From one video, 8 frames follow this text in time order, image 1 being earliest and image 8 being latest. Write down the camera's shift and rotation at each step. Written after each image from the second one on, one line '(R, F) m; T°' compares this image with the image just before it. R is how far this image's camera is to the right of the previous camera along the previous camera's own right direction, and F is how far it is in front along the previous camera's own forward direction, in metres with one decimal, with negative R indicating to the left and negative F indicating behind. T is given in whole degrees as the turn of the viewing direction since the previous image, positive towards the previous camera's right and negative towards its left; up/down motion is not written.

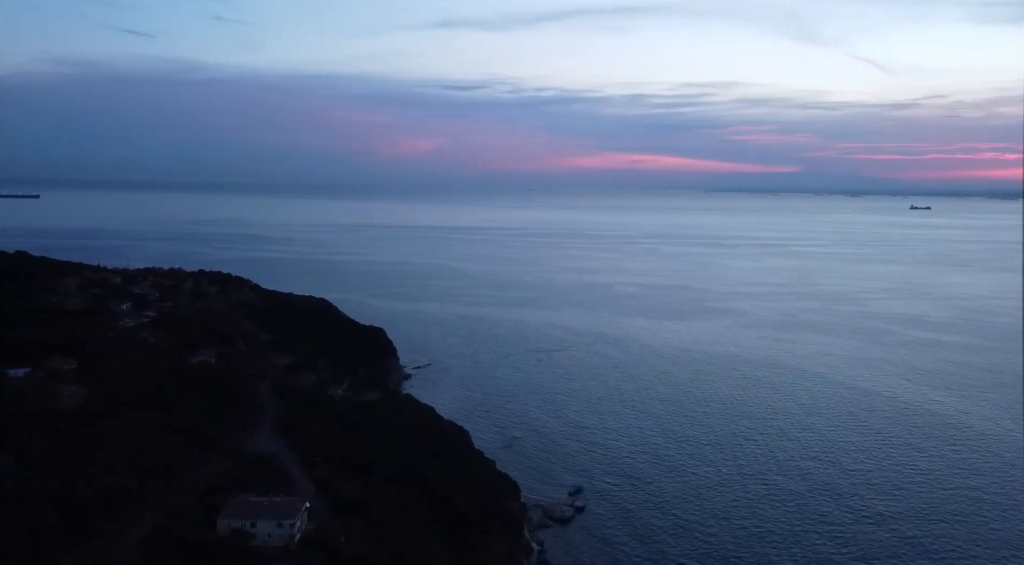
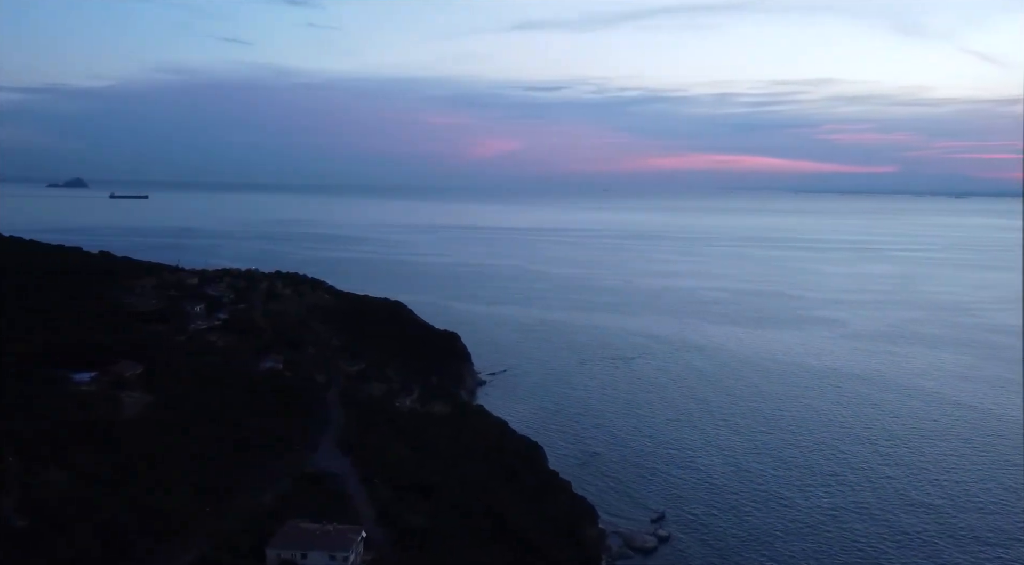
(0.0, +0.8) m; -6°
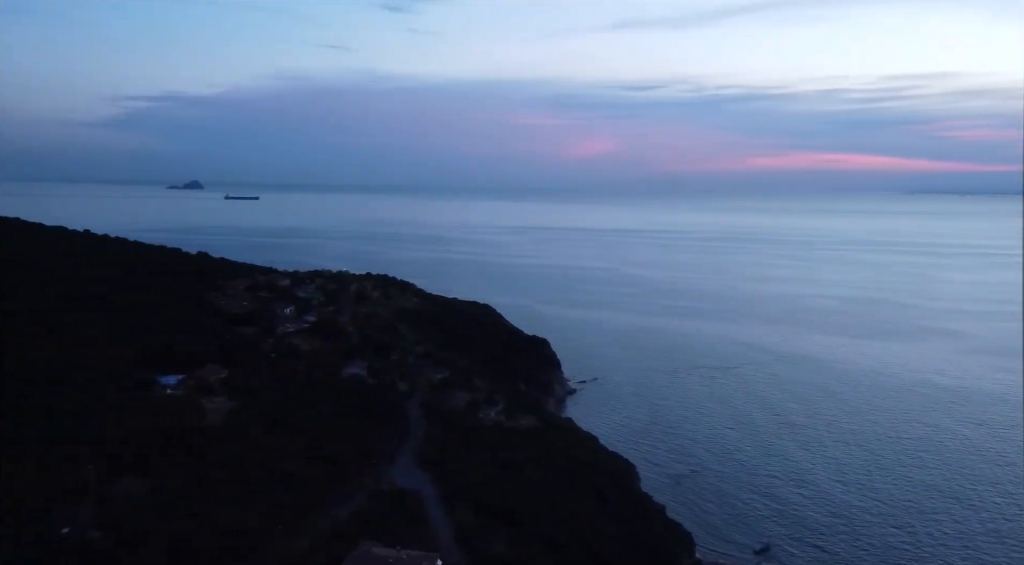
(0.0, +0.6) m; -7°
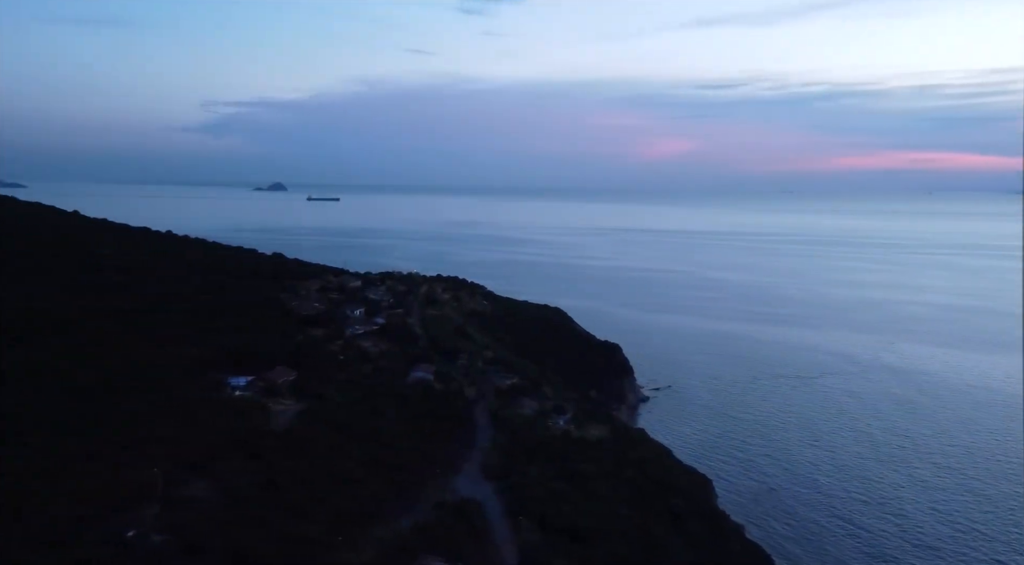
(0.0, +0.3) m; -5°
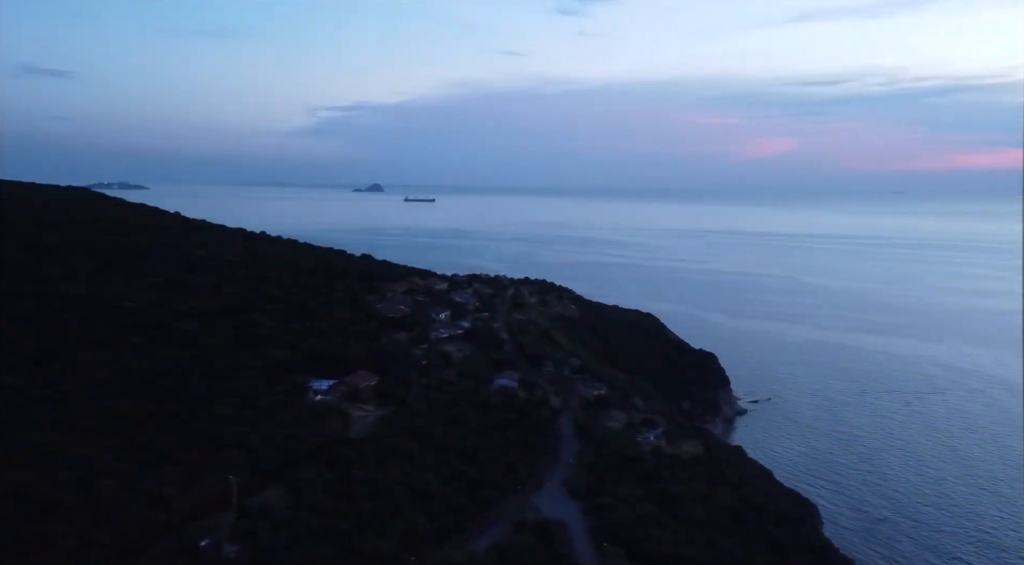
(0.0, +0.5) m; -7°
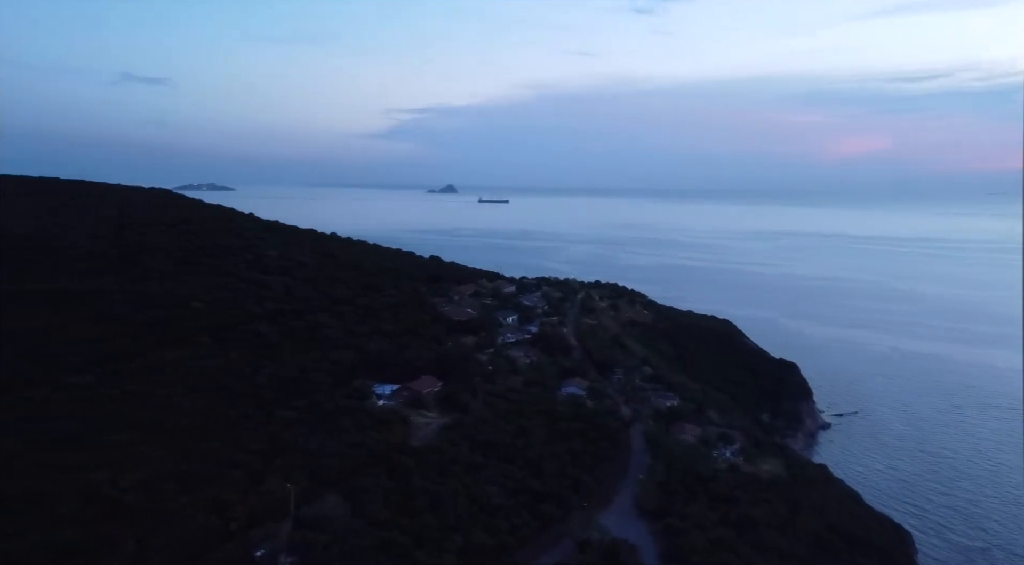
(0.0, +0.4) m; -5°
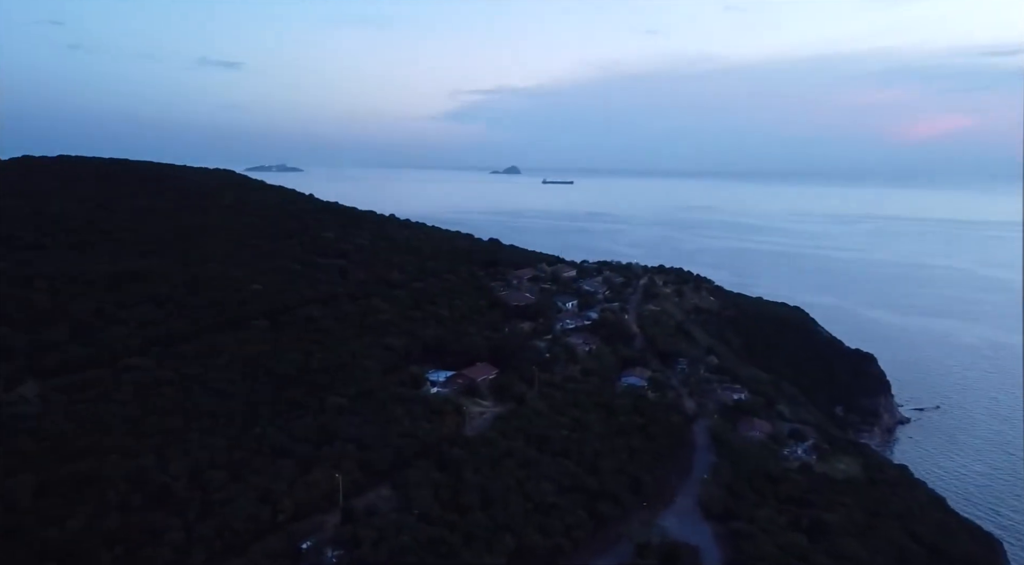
(0.0, +0.4) m; -5°
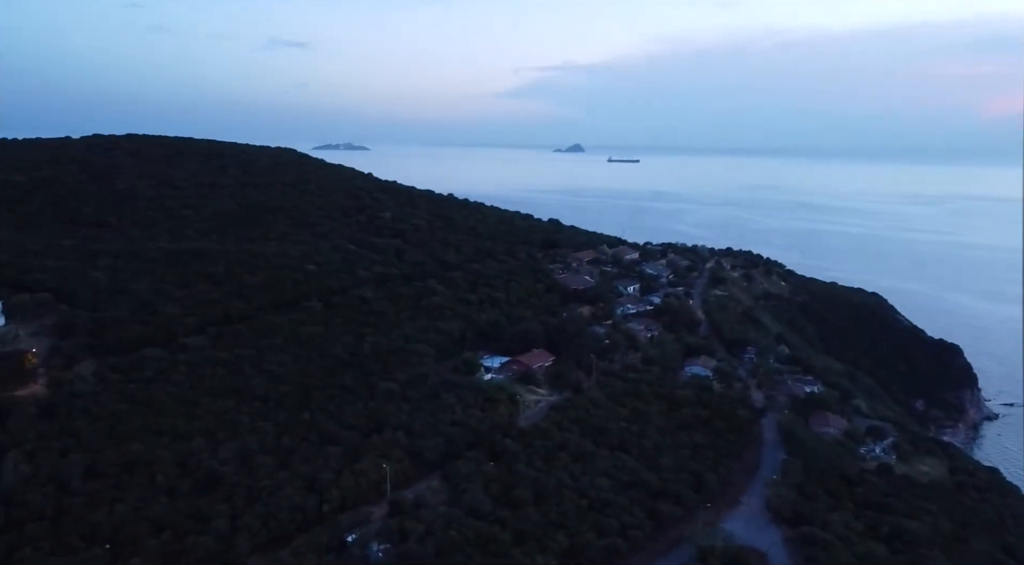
(+0.1, +0.4) m; -5°
